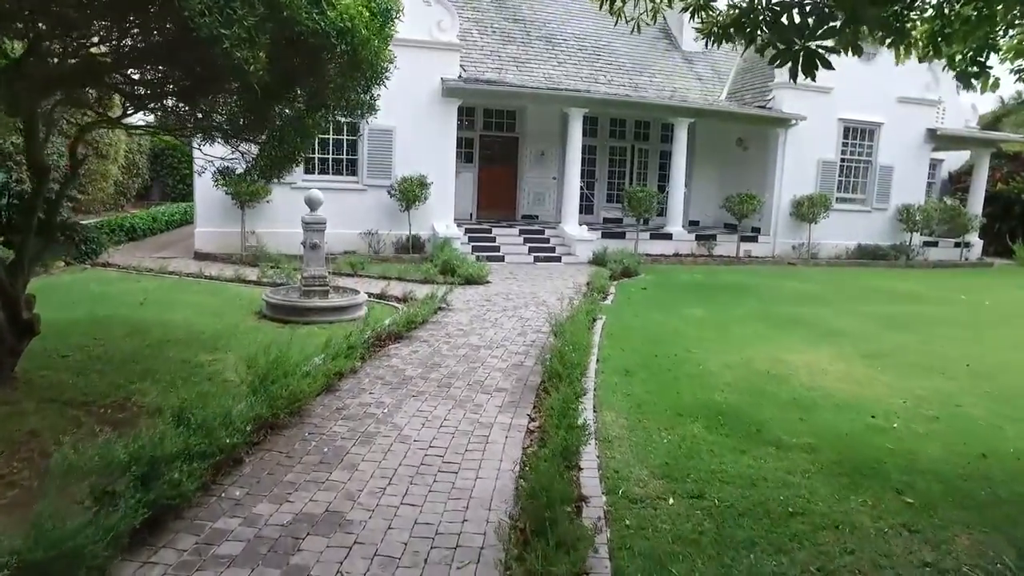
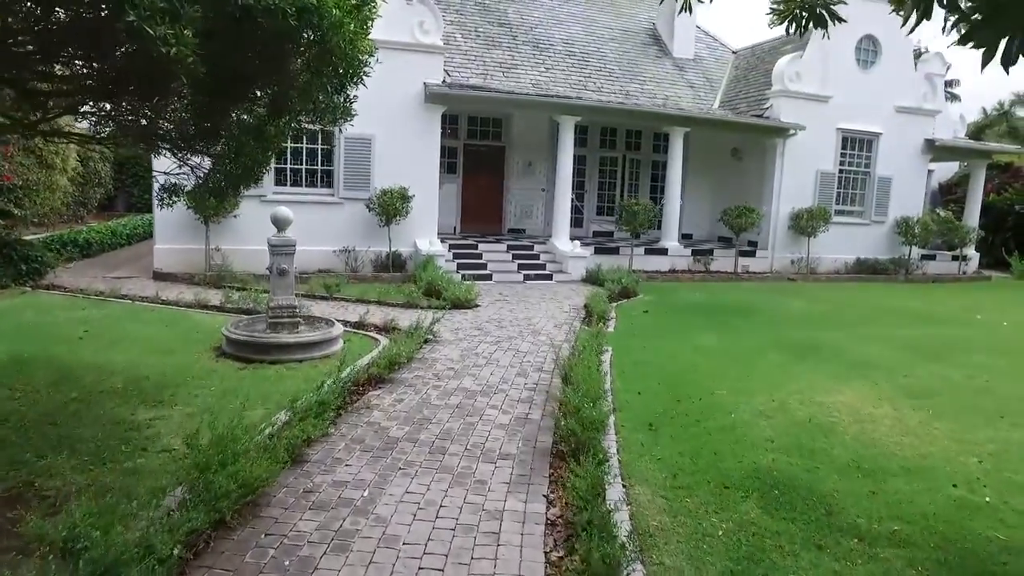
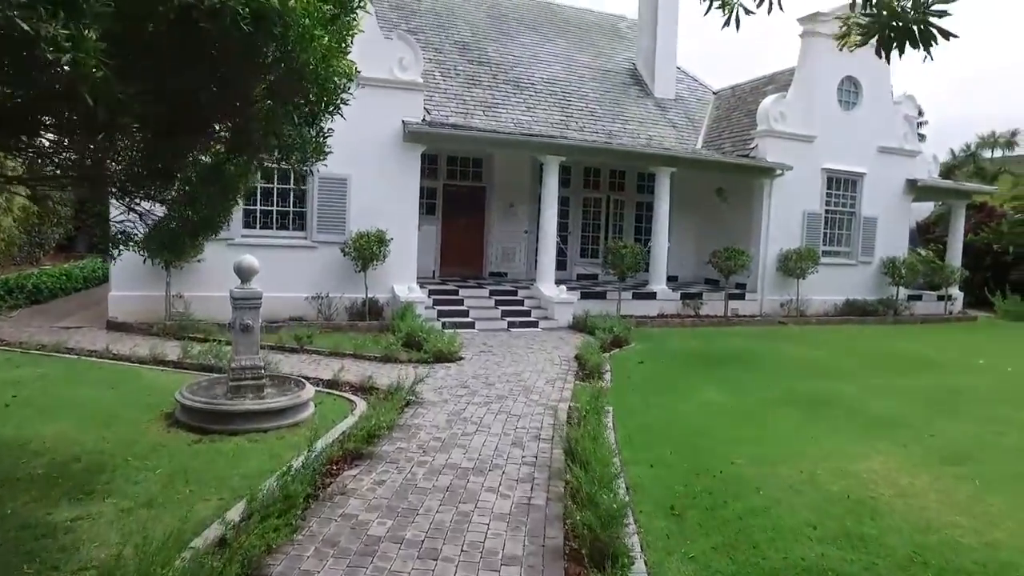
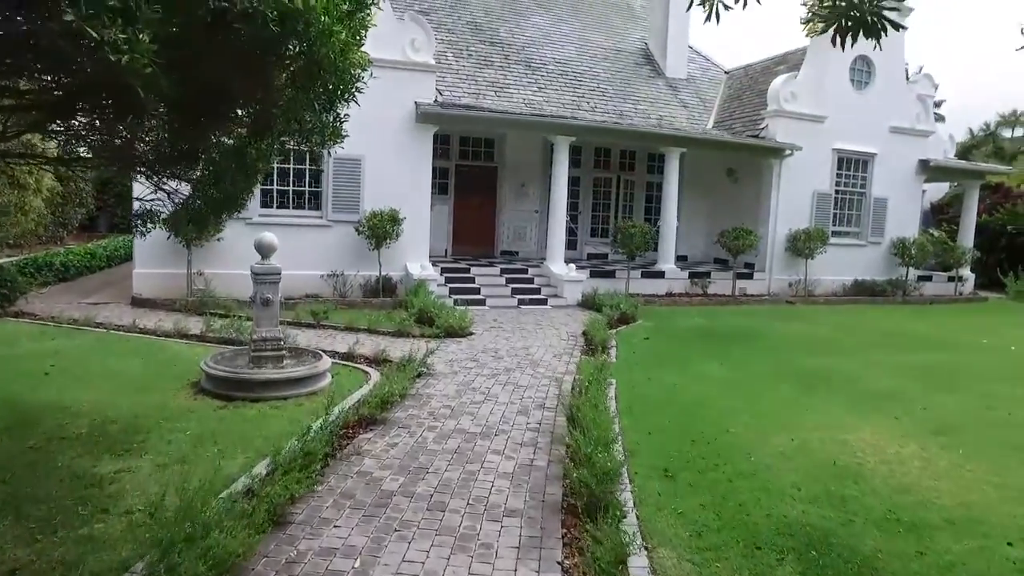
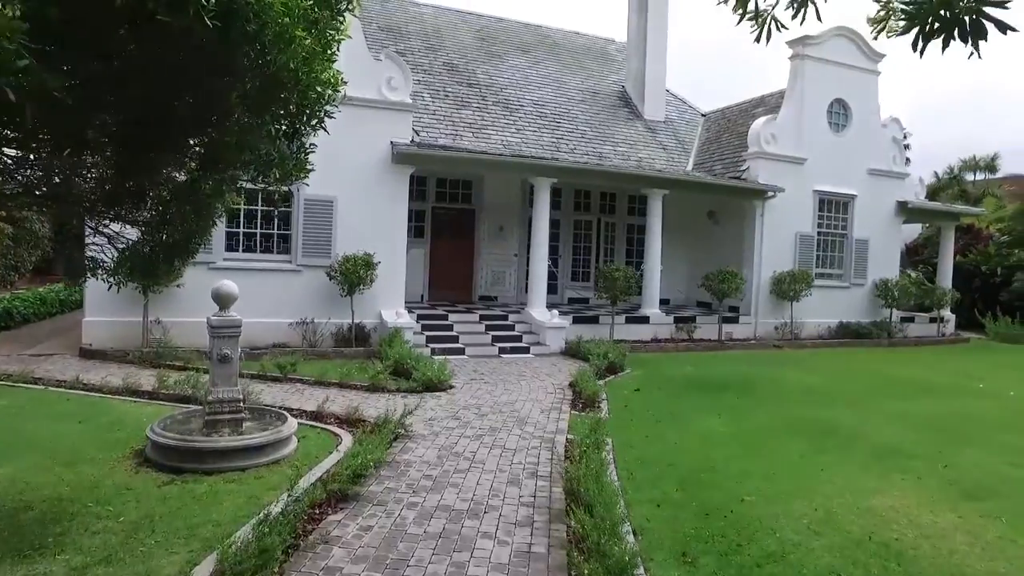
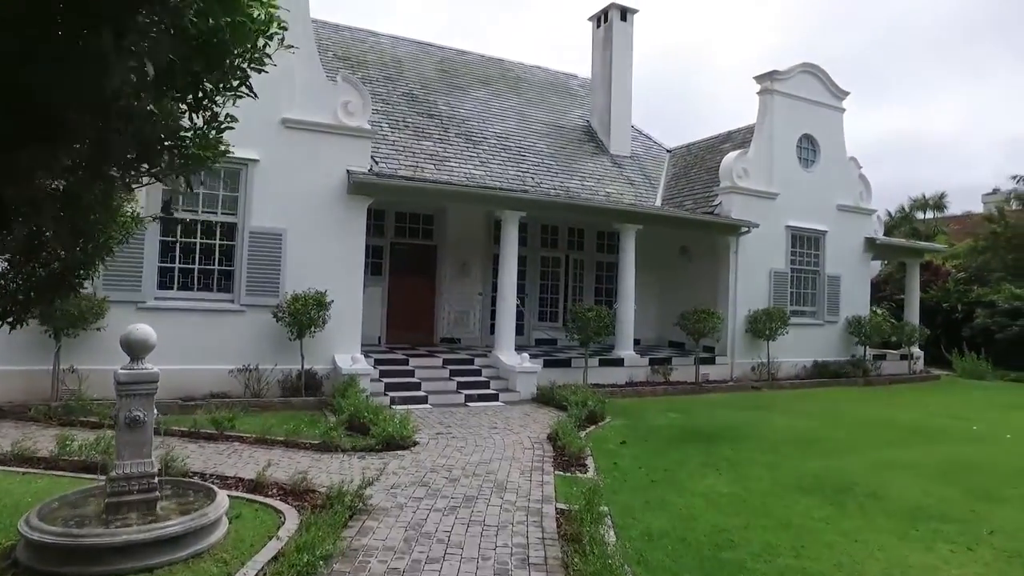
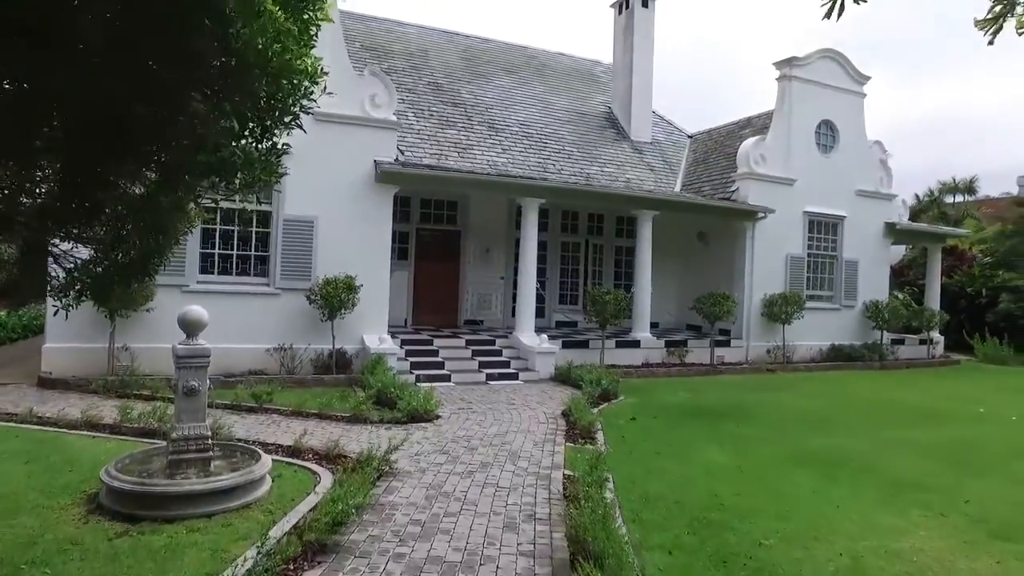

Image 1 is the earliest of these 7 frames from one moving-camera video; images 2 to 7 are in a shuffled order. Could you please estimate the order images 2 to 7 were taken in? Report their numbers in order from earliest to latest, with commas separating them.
2, 4, 3, 5, 7, 6
